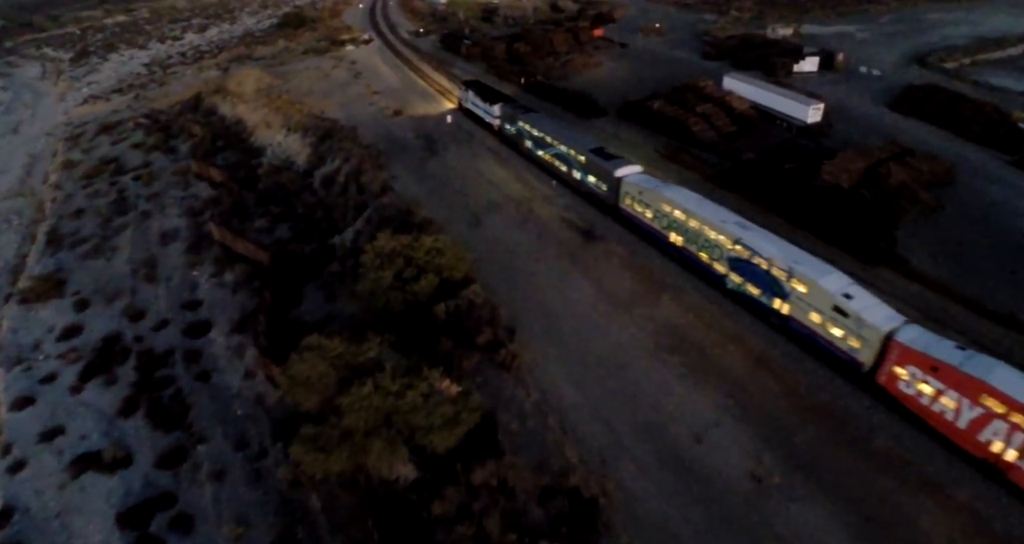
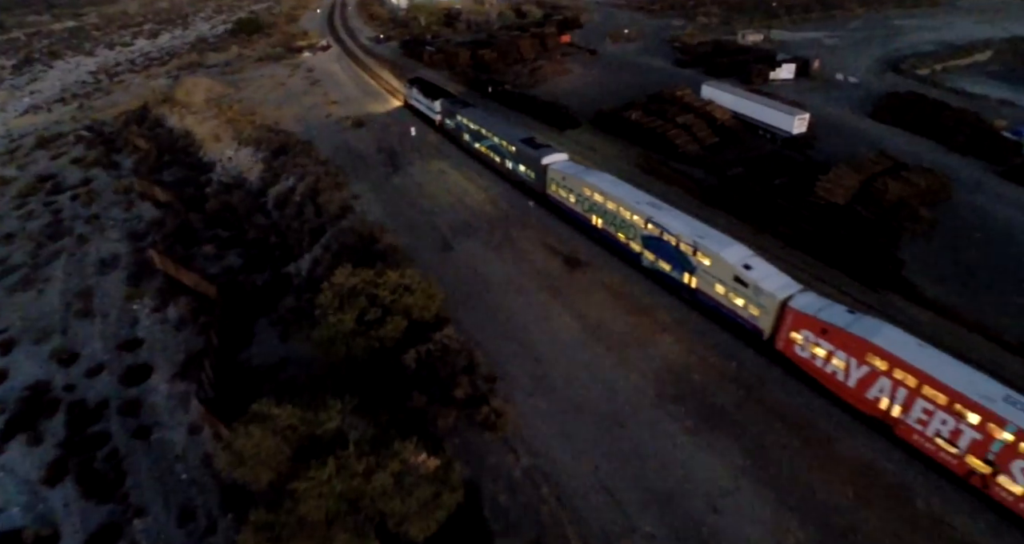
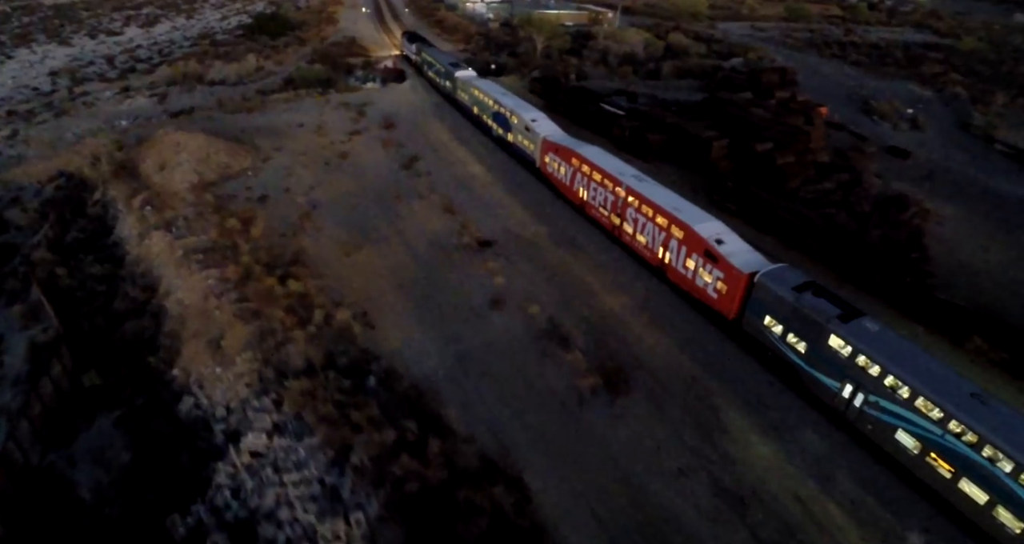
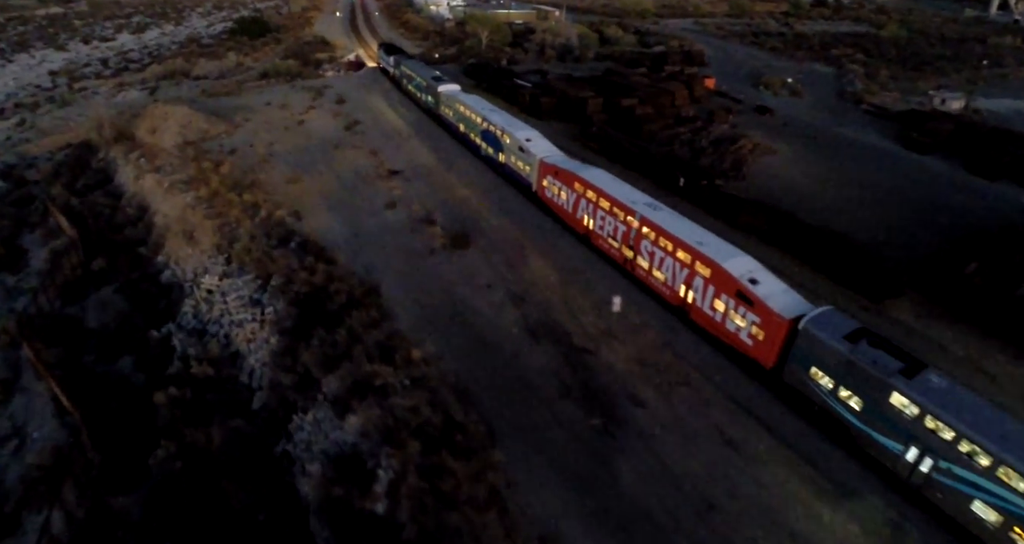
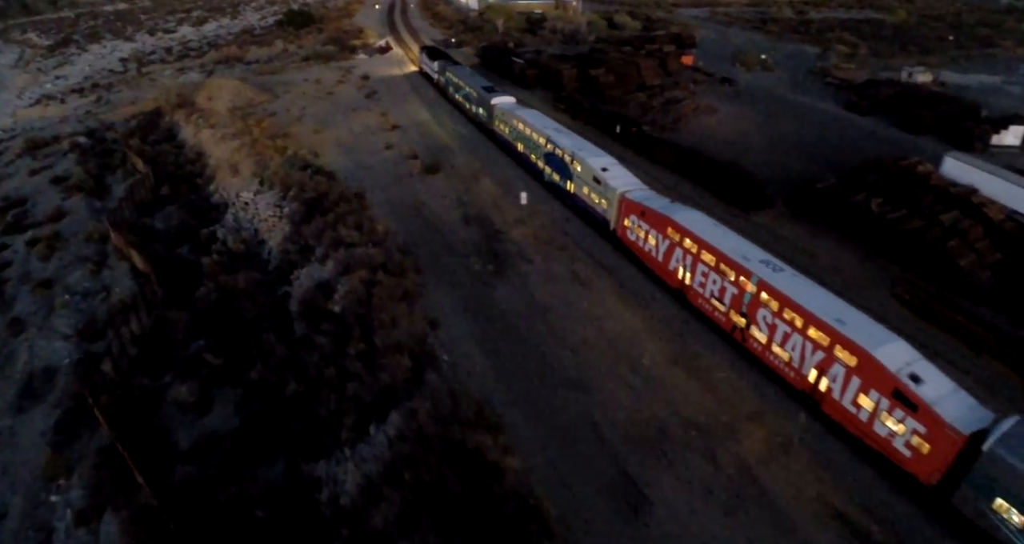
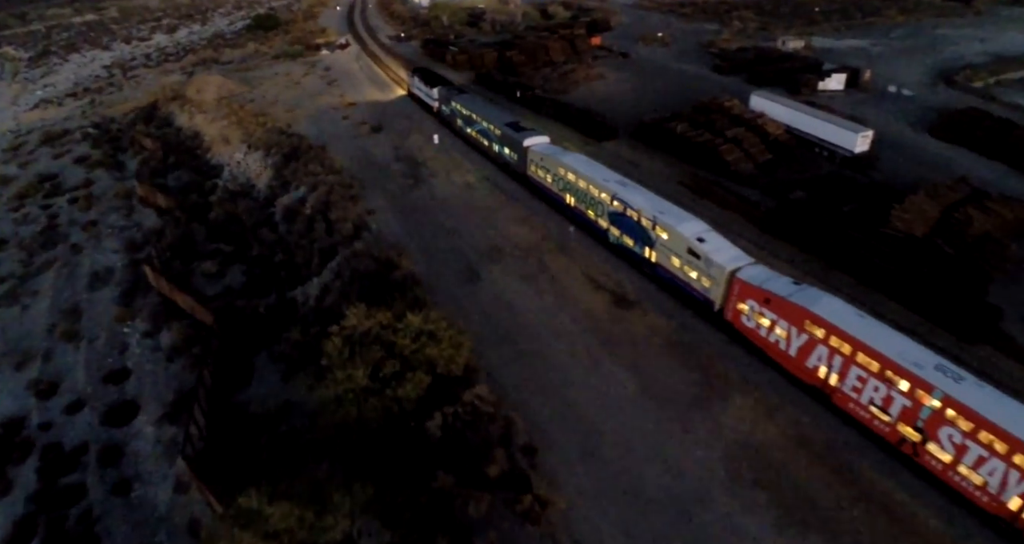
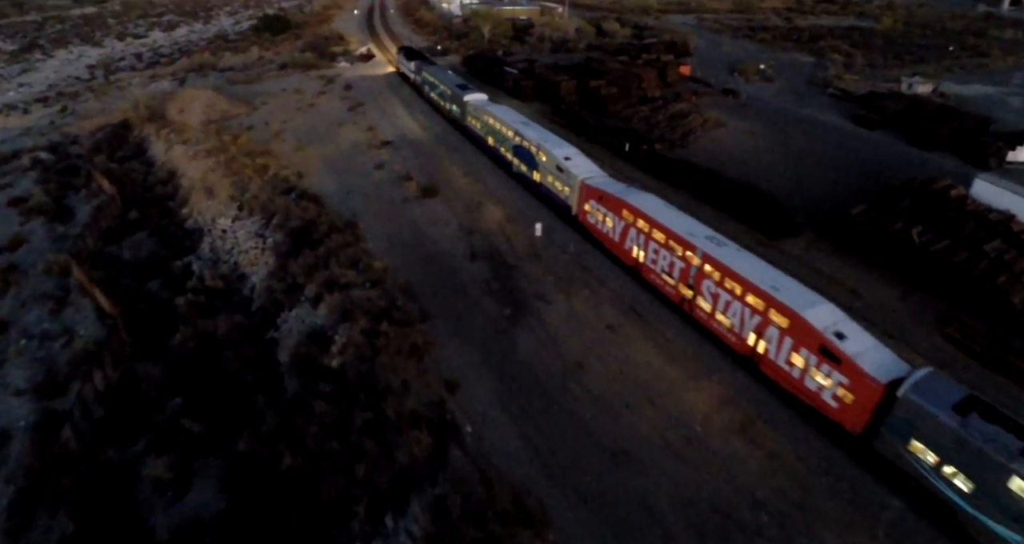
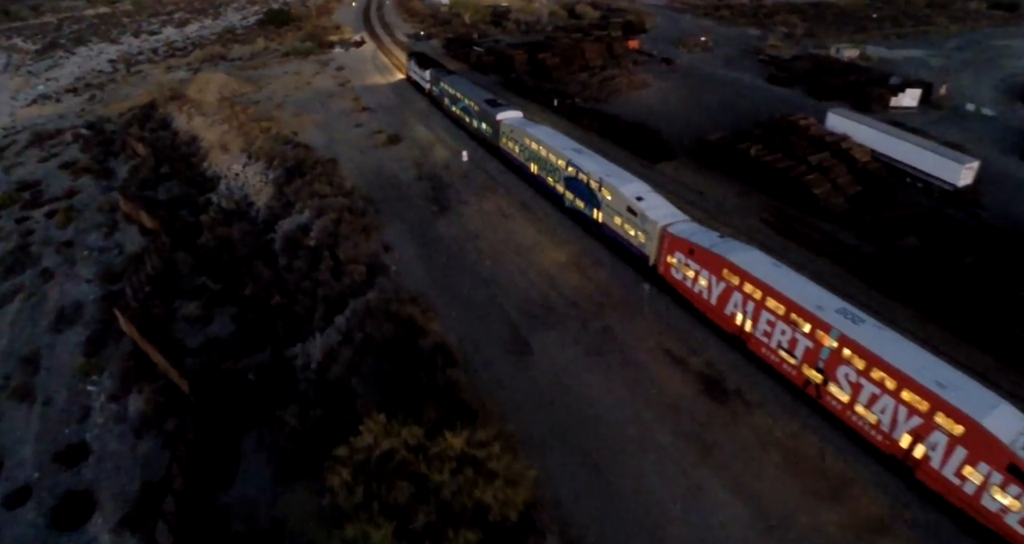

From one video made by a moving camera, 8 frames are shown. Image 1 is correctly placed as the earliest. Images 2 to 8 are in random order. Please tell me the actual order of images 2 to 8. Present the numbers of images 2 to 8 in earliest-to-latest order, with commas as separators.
2, 6, 8, 5, 7, 4, 3
